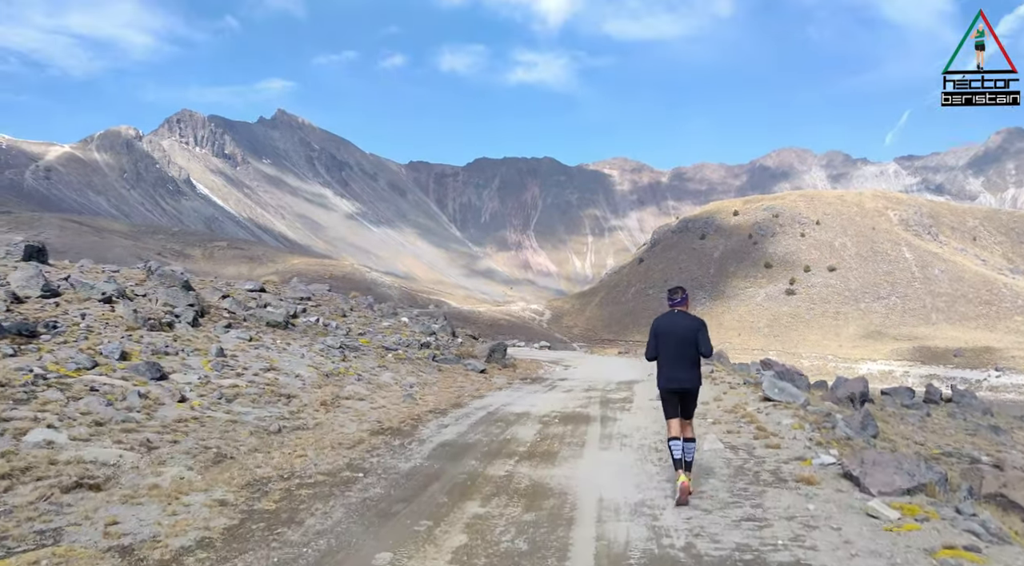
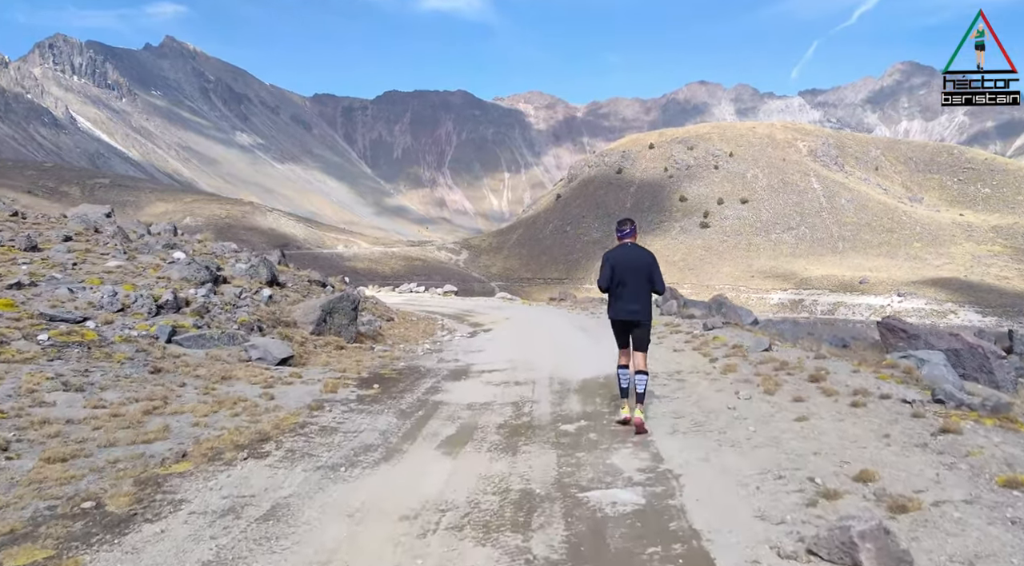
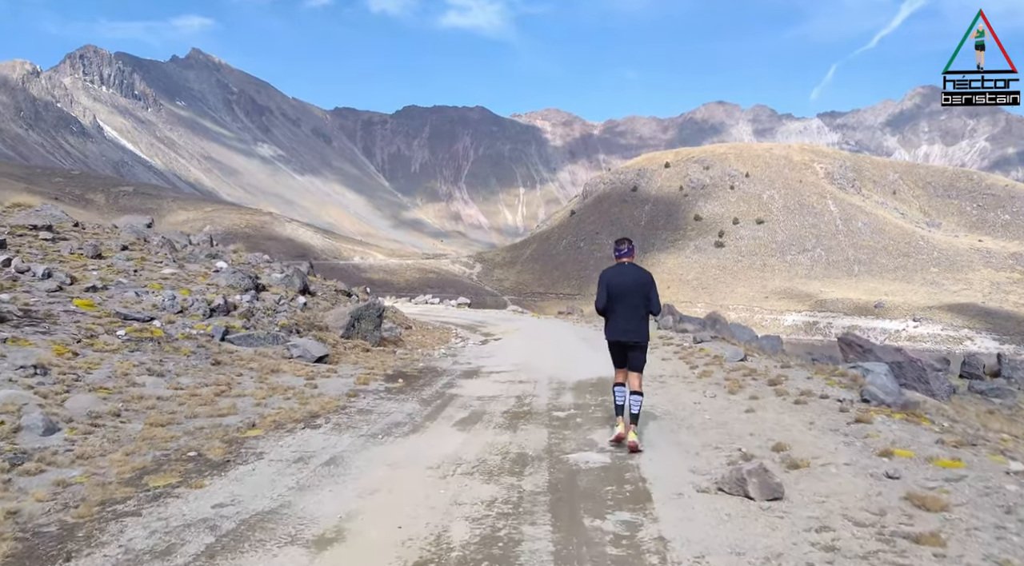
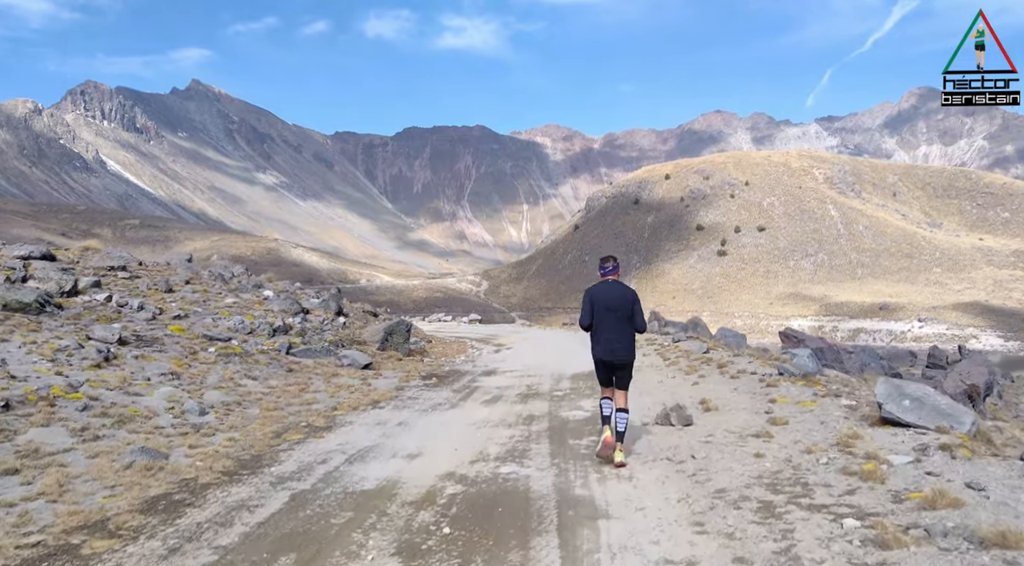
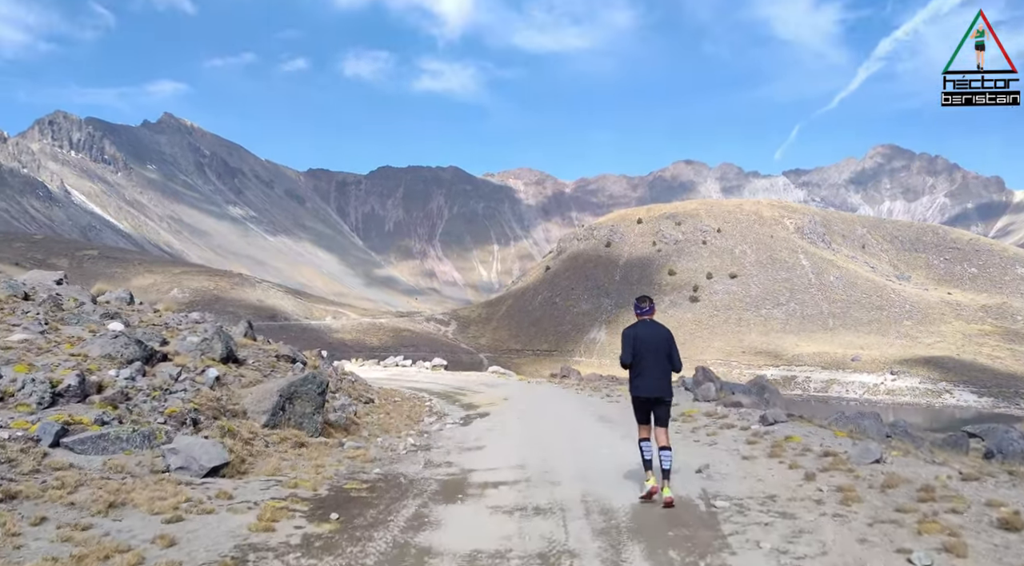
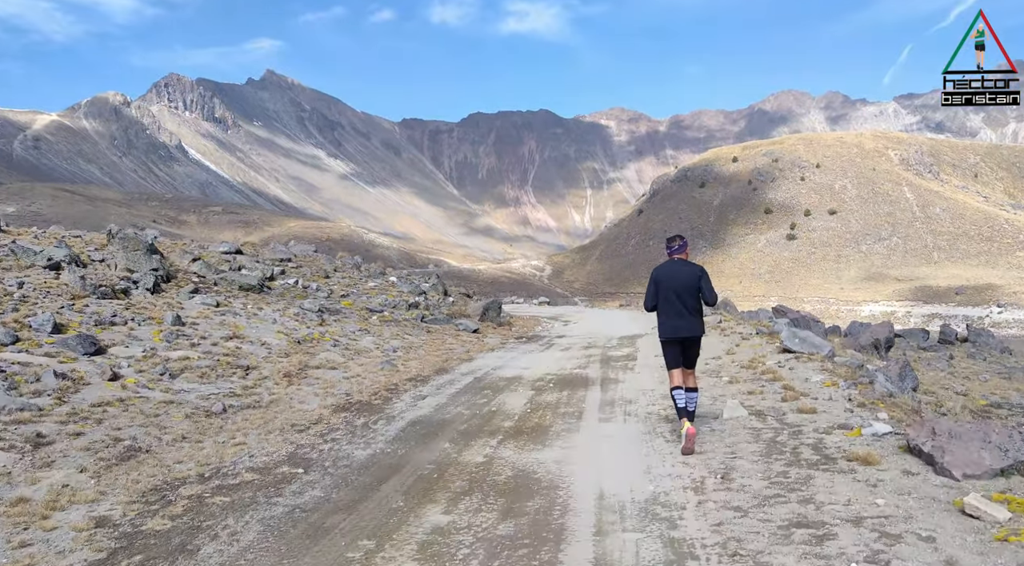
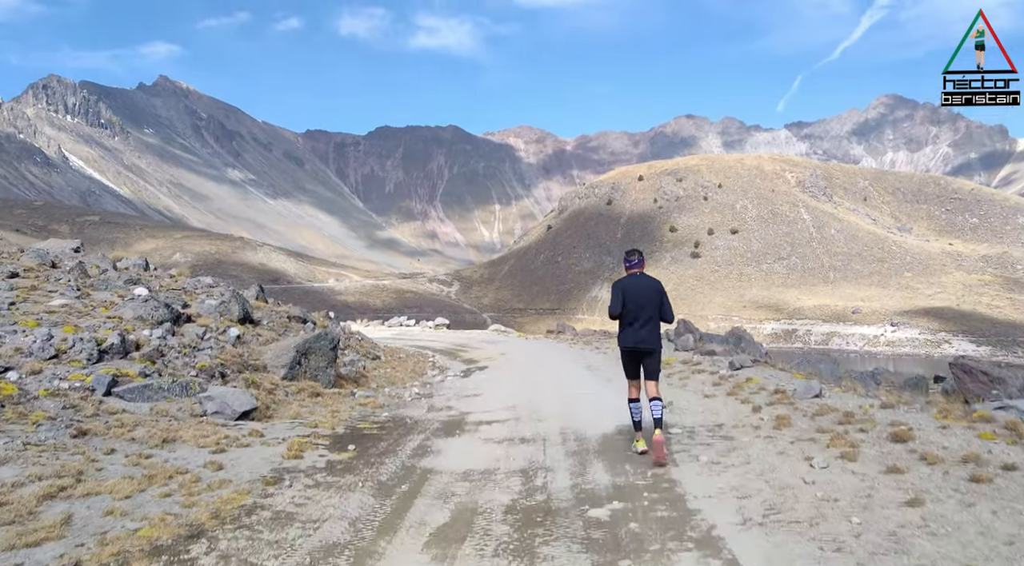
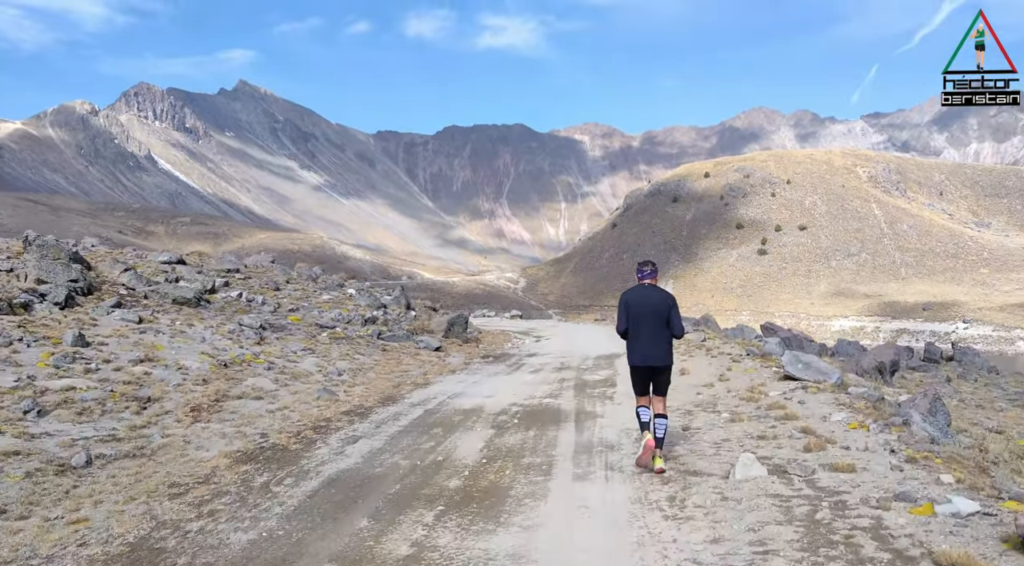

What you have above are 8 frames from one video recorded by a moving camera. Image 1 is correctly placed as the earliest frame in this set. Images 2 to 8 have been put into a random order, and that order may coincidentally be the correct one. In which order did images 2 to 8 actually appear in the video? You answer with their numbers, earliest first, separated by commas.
6, 8, 4, 3, 2, 7, 5
